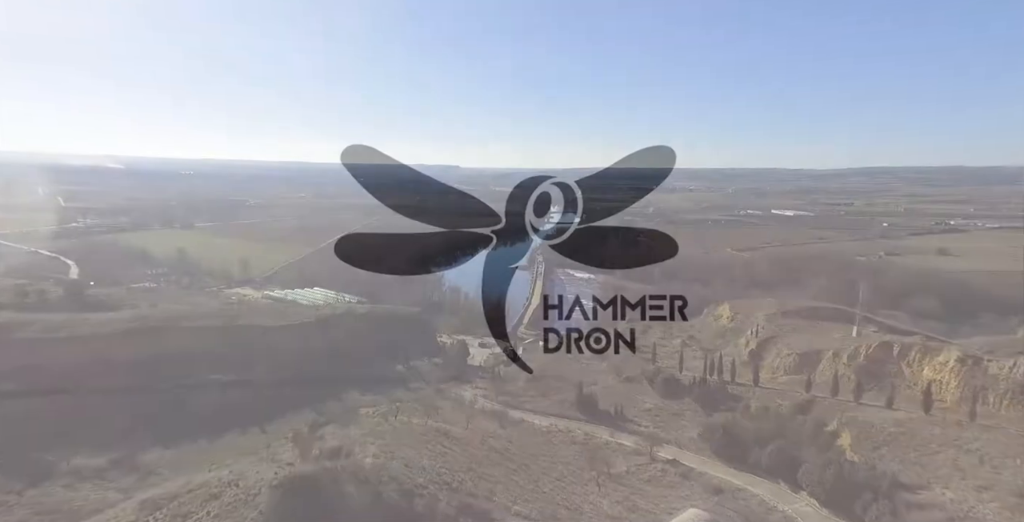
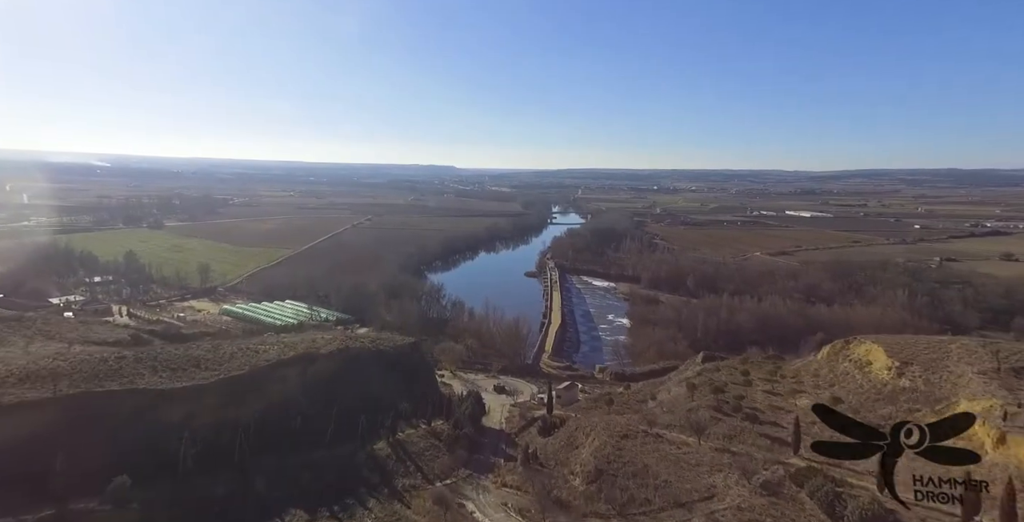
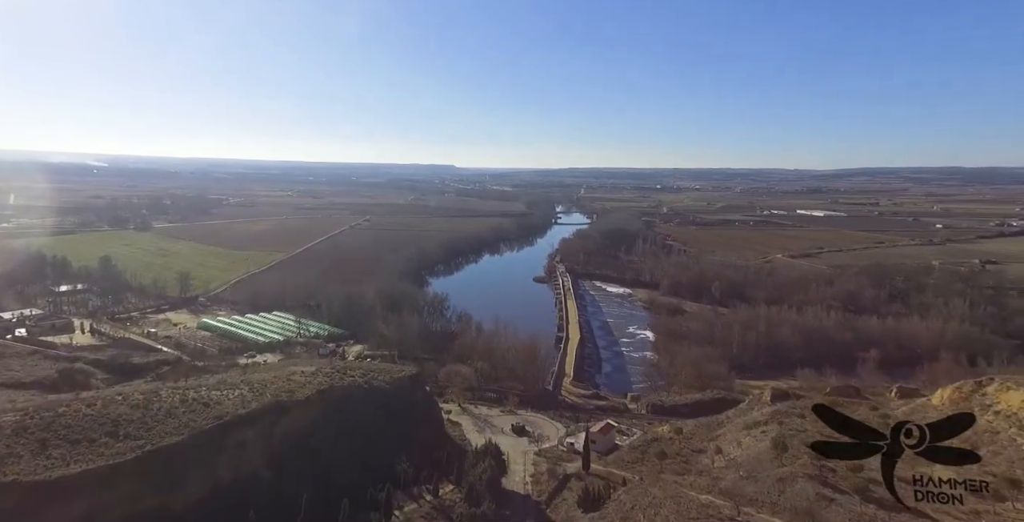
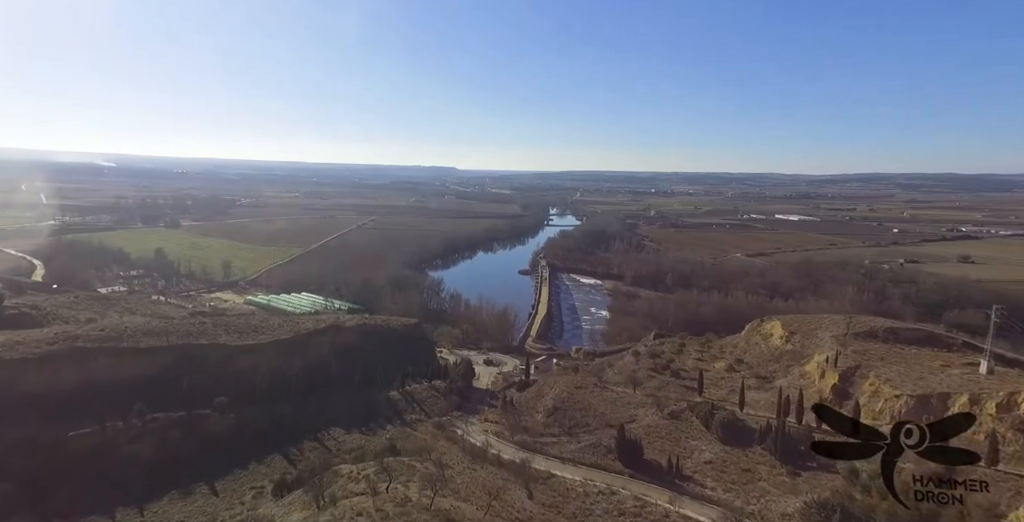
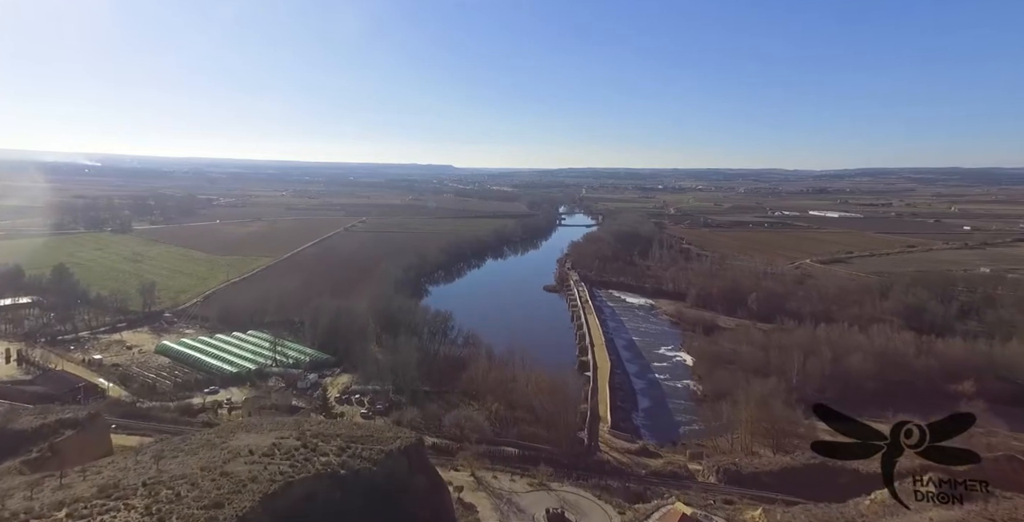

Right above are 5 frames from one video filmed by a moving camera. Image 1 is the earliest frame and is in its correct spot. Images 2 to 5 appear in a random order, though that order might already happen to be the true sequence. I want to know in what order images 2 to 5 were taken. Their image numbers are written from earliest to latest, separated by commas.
4, 2, 3, 5
